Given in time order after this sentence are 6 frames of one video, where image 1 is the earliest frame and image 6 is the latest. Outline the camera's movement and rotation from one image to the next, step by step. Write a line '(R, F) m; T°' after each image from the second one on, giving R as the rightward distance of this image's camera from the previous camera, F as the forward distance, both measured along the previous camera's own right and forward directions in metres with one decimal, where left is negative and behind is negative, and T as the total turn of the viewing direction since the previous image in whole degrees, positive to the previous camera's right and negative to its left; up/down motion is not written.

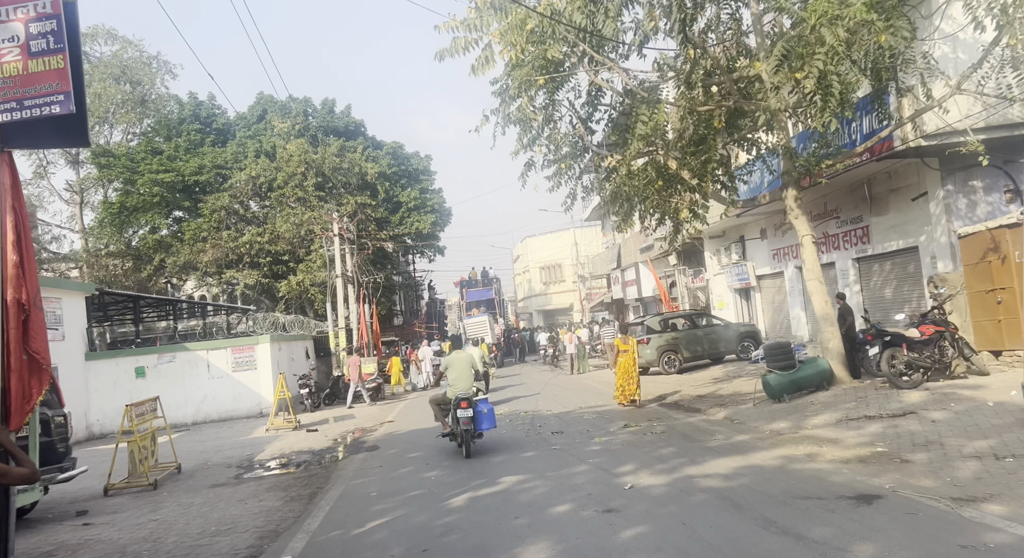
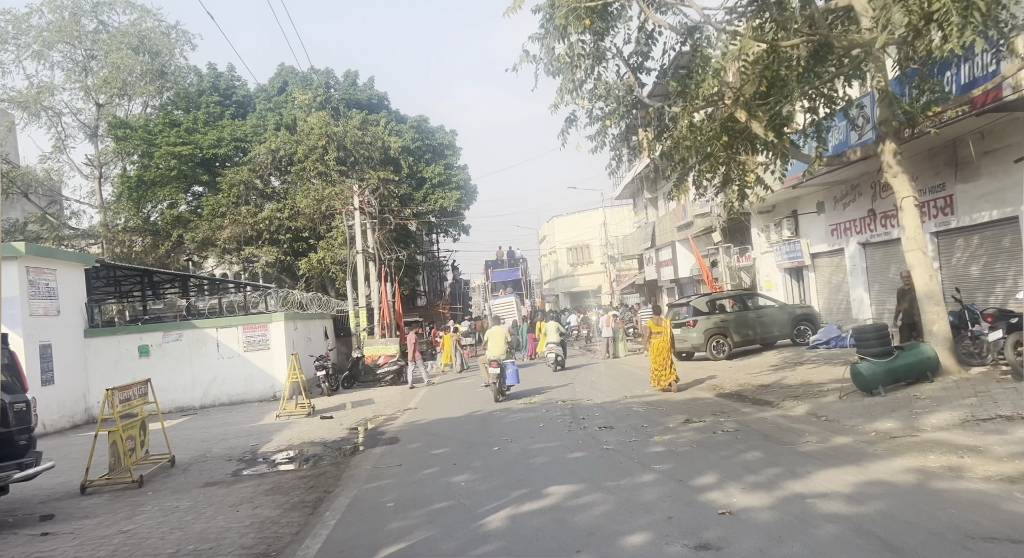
(-0.3, +1.6) m; -2°
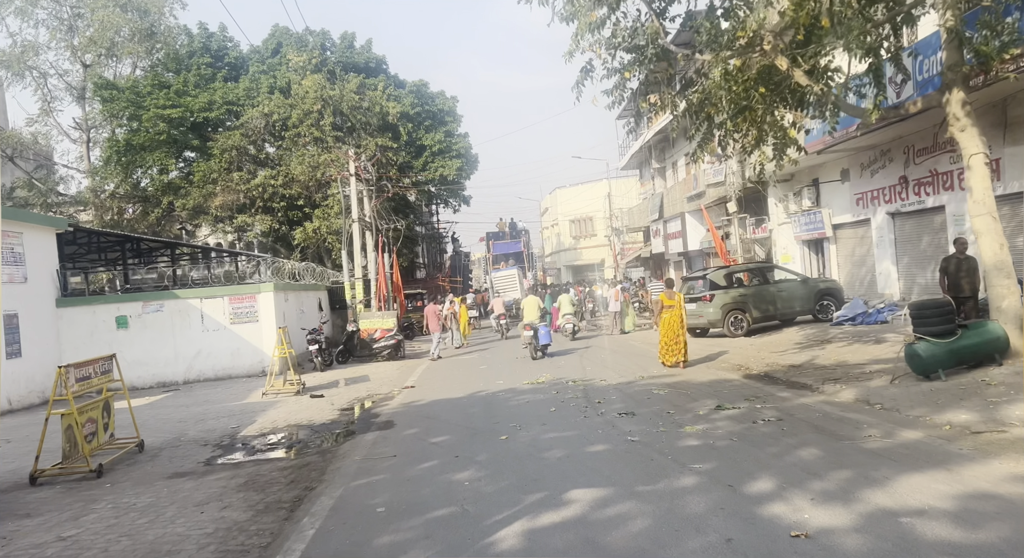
(-0.1, +1.1) m; 0°
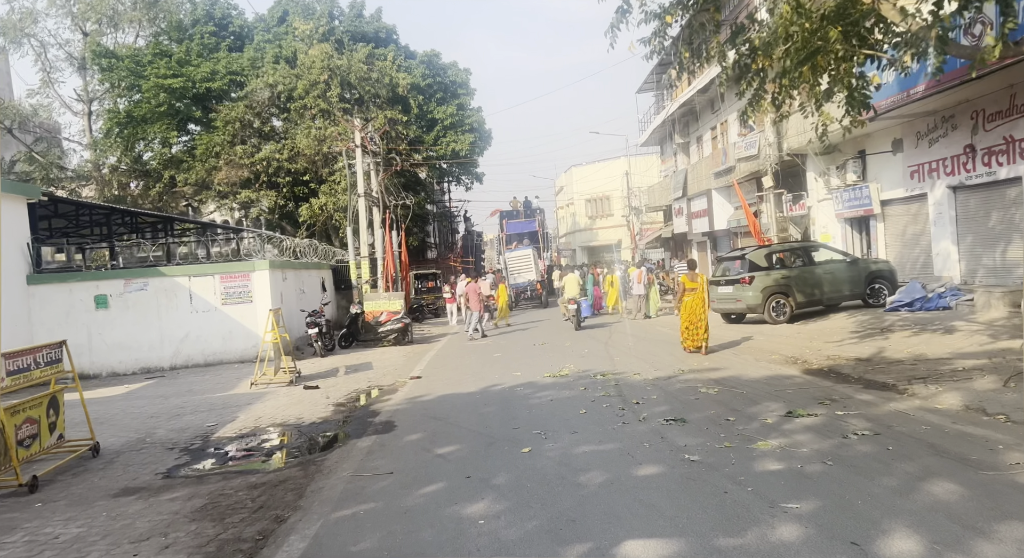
(-0.1, +1.5) m; -1°
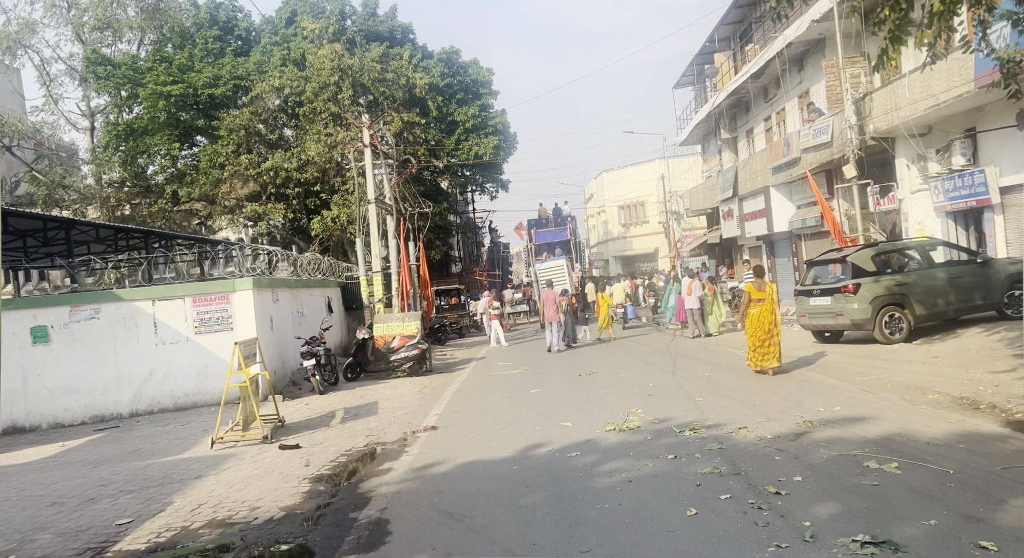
(-0.2, +2.9) m; -2°
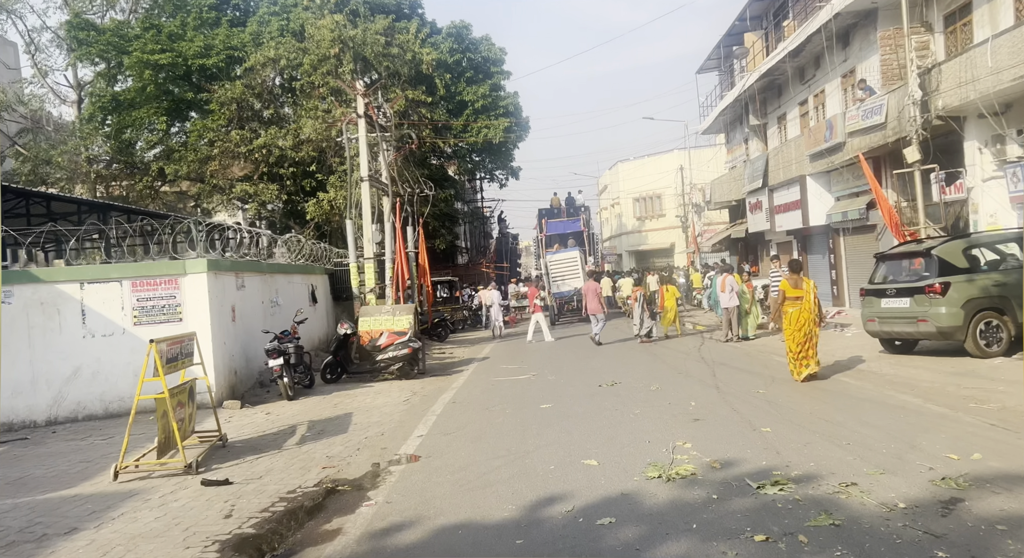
(0.0, +2.2) m; -1°
